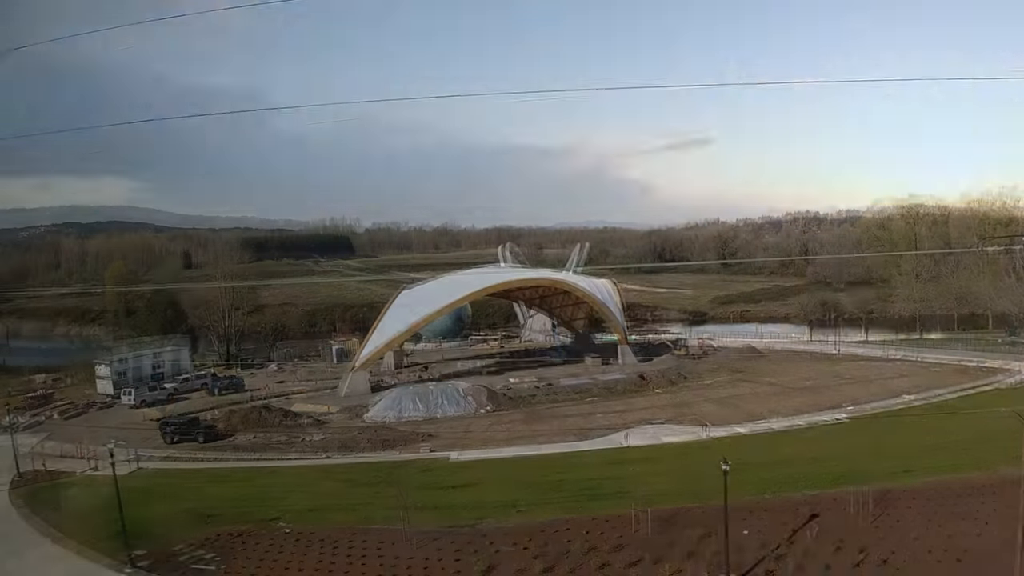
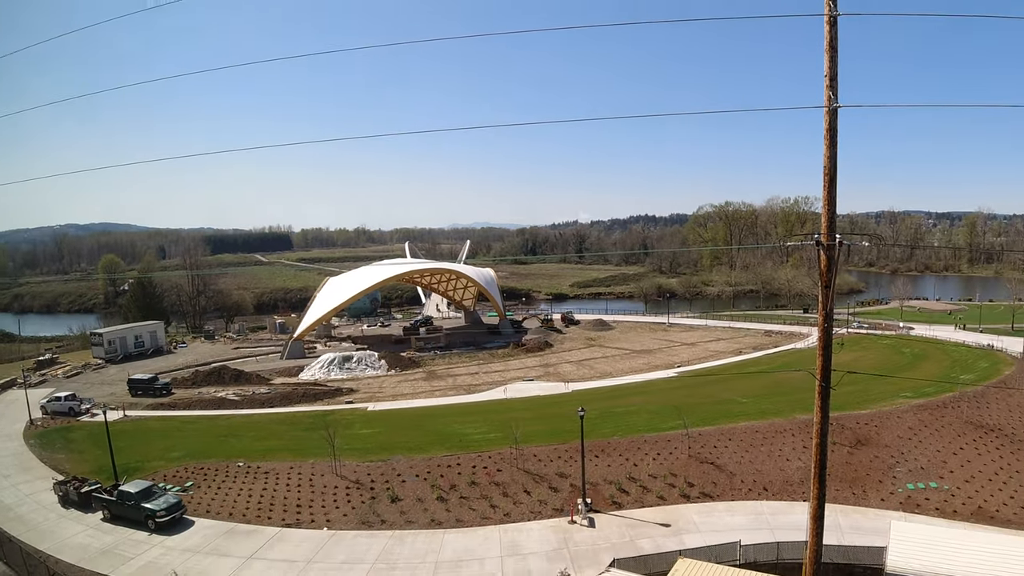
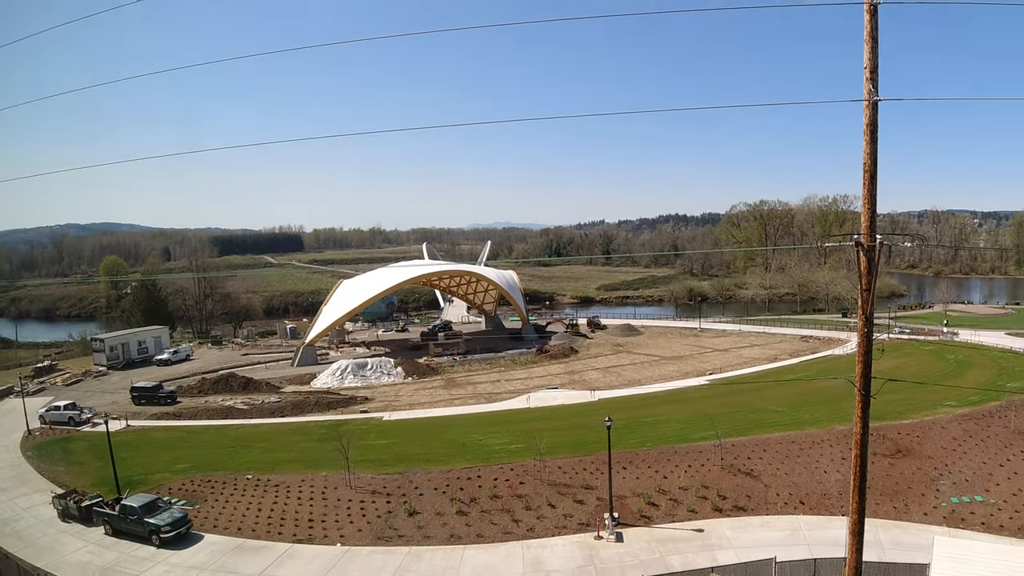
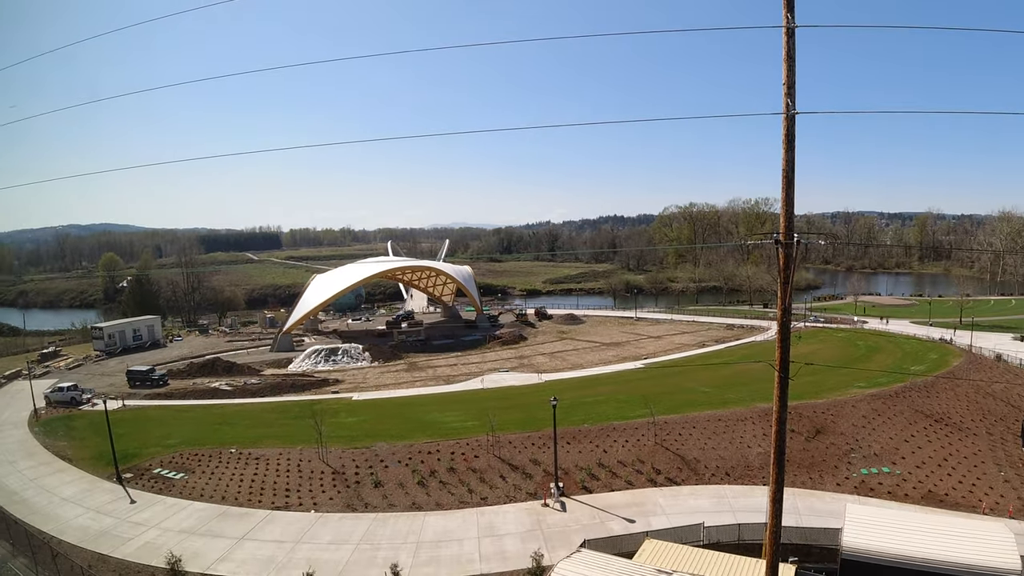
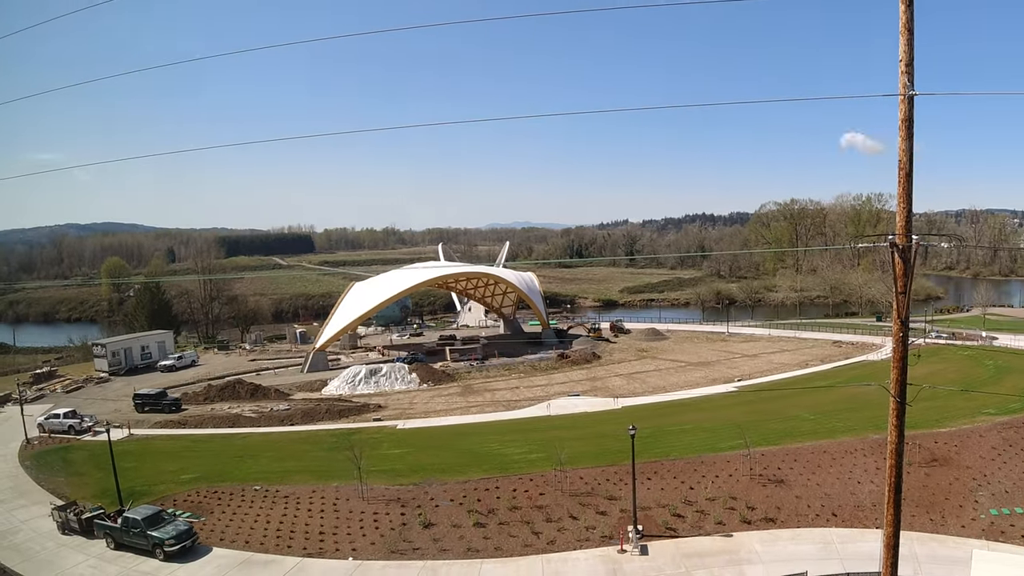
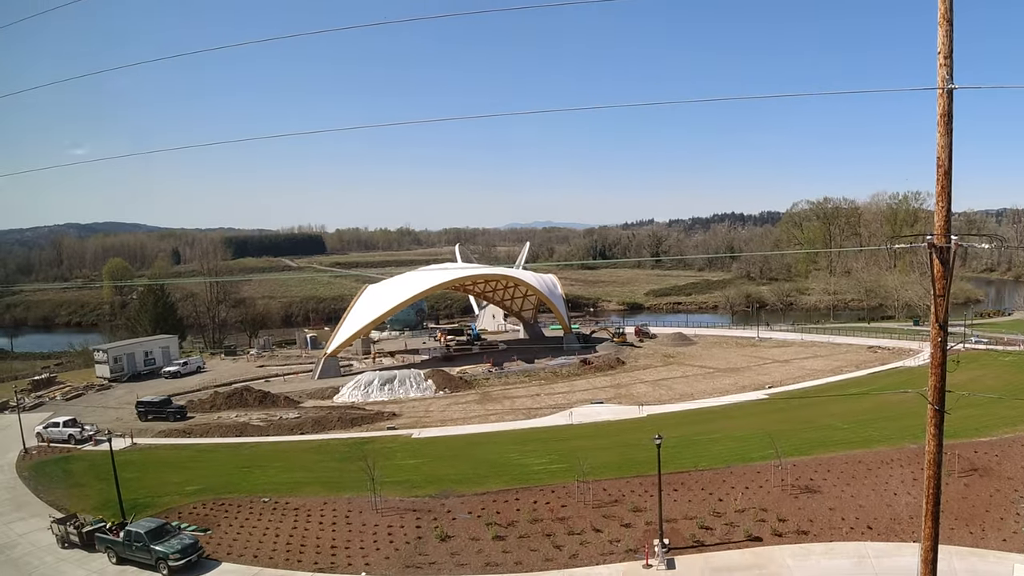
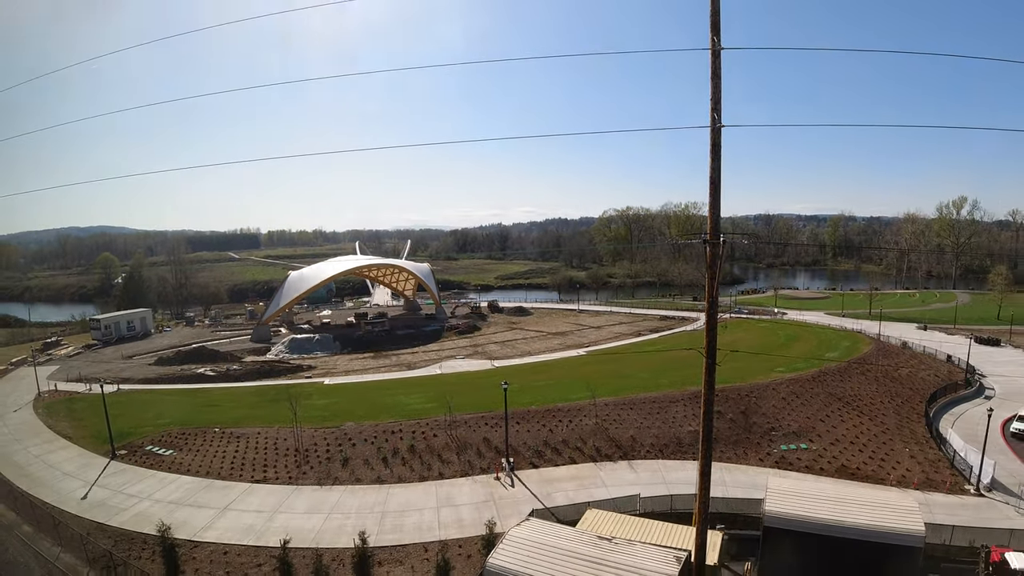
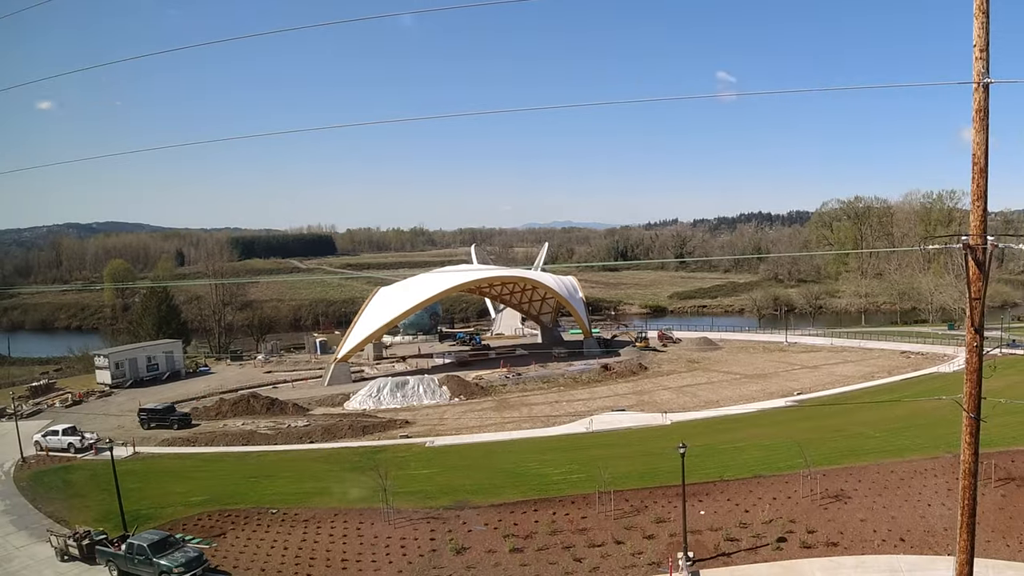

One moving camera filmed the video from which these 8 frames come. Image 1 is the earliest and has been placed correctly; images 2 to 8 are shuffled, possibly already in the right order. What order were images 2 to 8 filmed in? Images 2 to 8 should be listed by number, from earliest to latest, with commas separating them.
8, 6, 5, 3, 2, 4, 7
